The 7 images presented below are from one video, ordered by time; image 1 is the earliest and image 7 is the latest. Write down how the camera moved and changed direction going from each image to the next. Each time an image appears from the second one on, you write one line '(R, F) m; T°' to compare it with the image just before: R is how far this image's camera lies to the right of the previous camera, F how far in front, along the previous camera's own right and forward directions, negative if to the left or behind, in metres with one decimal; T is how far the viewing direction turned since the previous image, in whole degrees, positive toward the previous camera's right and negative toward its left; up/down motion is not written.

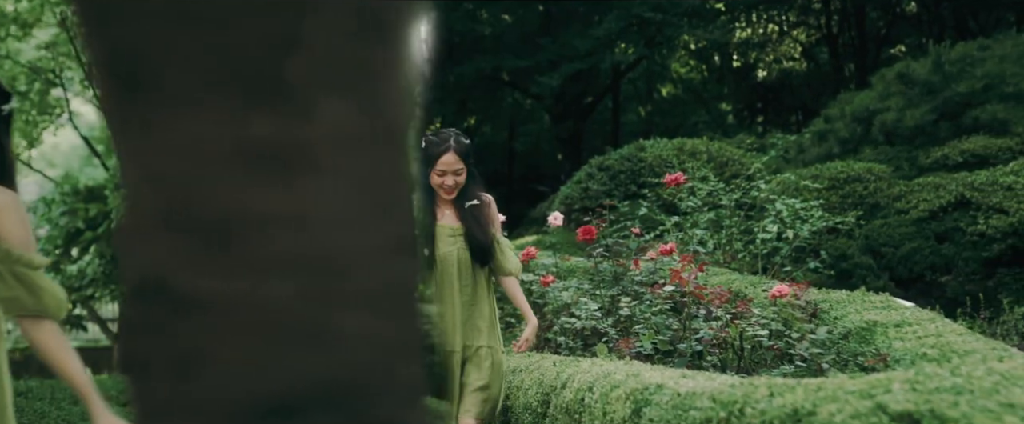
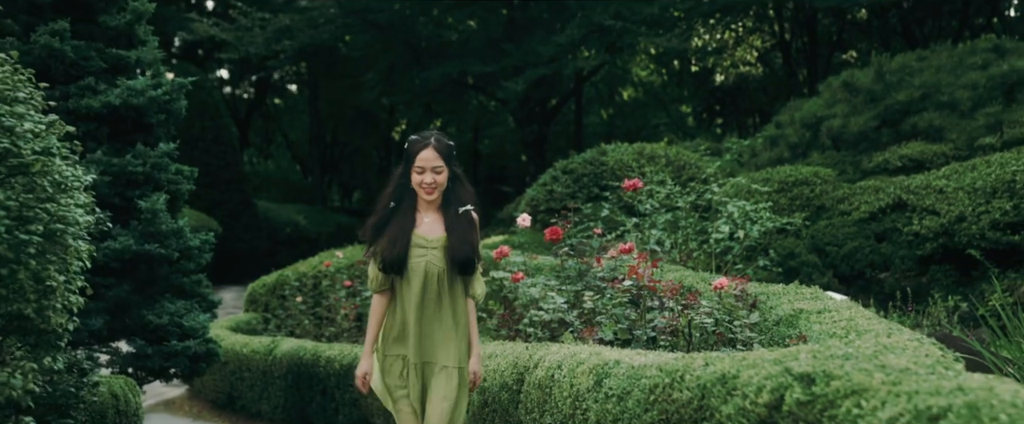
(-0.1, -0.5) m; +2°
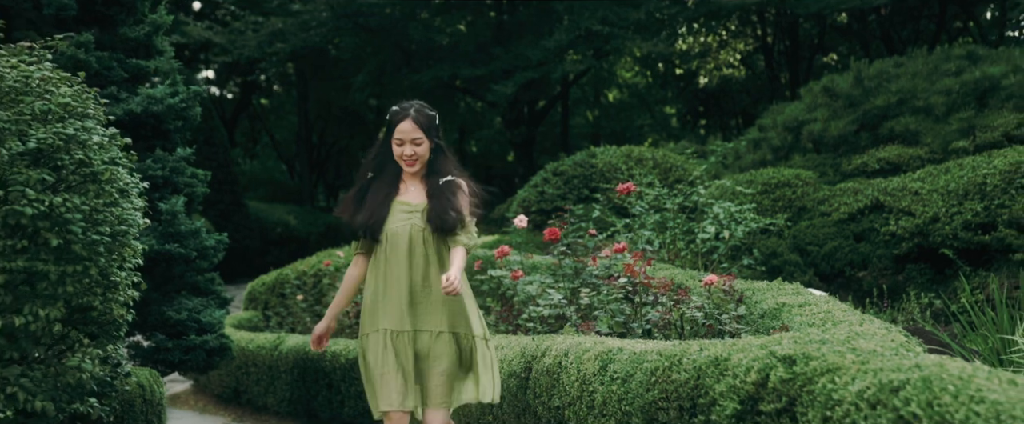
(-0.1, -0.4) m; +1°
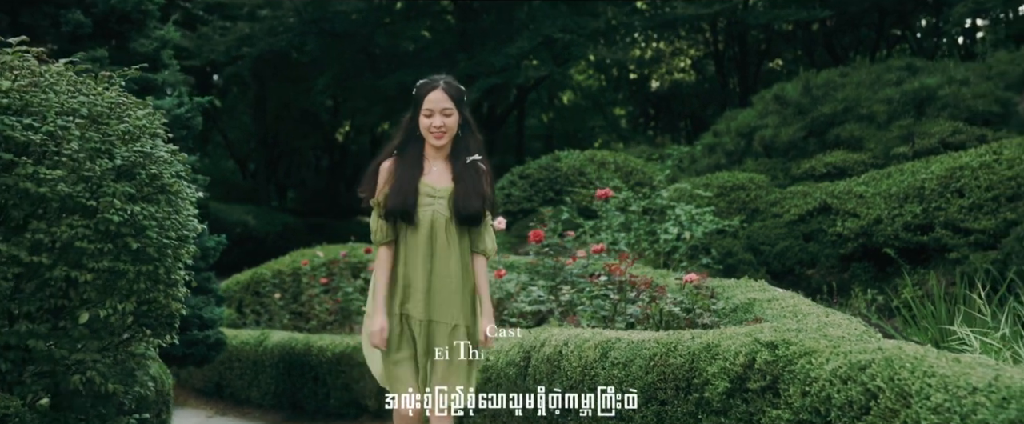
(-0.3, -0.5) m; +3°
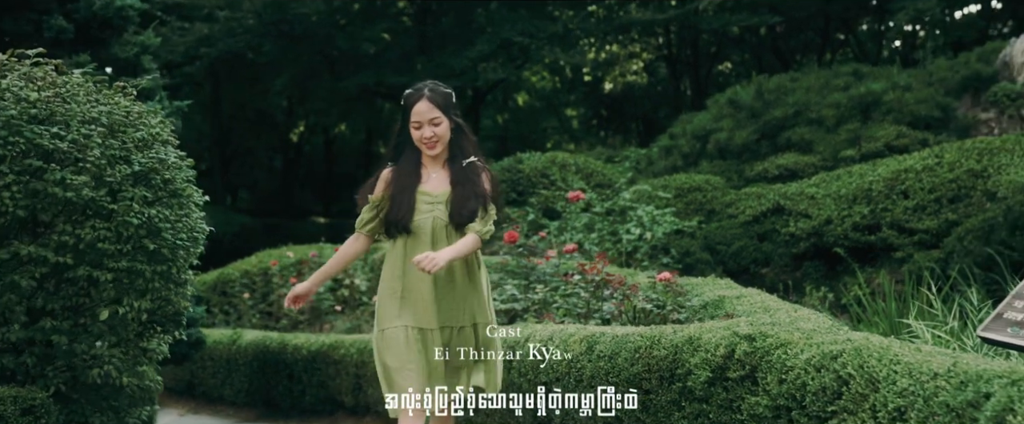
(-0.2, -0.3) m; +3°
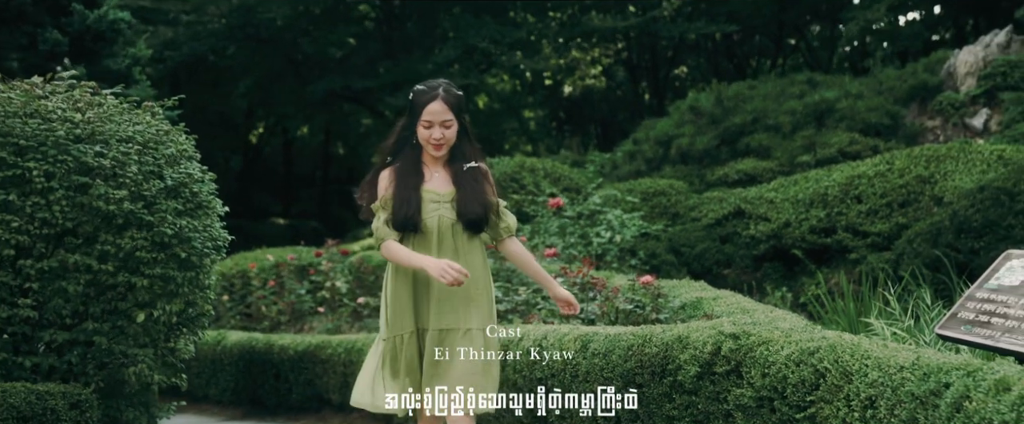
(-0.2, -0.4) m; +3°
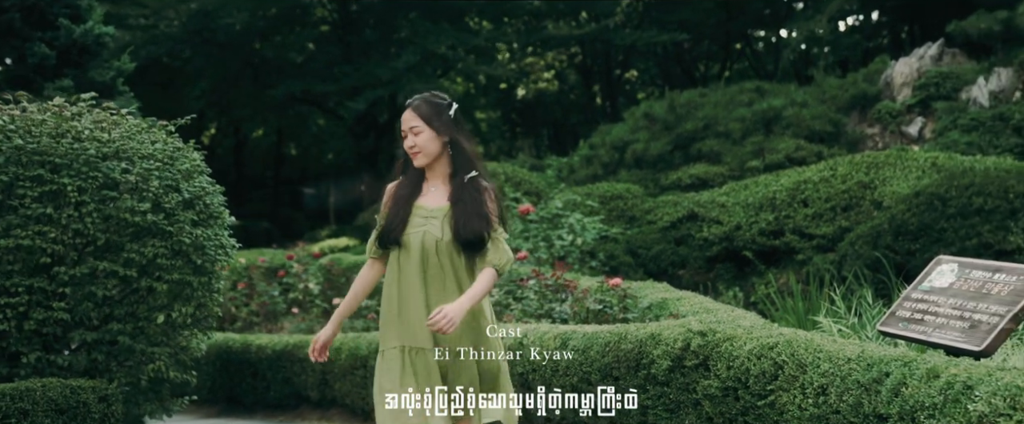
(-0.2, -0.4) m; +3°
